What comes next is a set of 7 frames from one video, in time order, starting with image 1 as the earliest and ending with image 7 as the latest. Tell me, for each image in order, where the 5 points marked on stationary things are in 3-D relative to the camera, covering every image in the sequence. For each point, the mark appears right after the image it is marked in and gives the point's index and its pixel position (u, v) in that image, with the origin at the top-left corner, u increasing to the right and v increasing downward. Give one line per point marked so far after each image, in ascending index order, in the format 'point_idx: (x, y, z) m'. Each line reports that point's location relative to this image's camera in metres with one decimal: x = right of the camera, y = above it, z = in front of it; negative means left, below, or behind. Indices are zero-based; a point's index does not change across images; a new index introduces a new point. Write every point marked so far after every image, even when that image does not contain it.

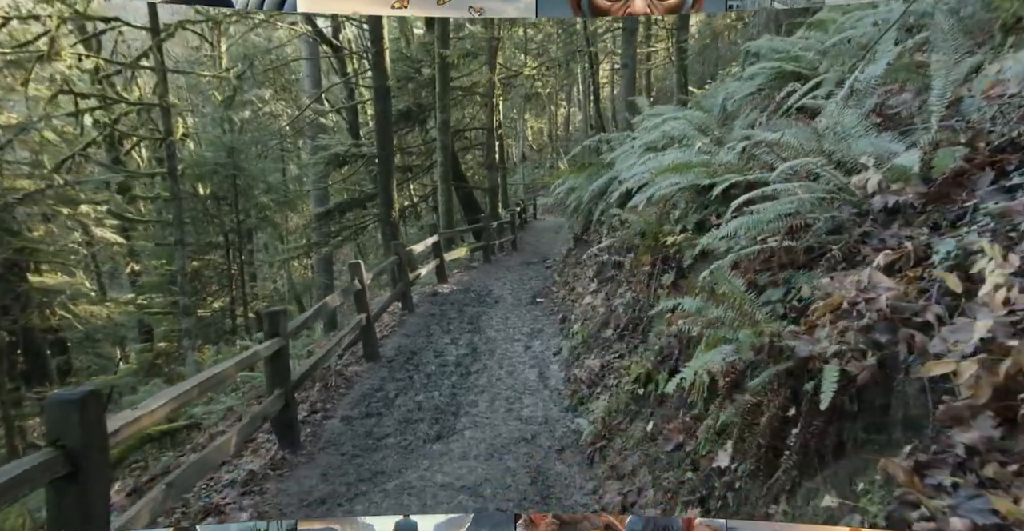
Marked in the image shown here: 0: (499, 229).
0: (-0.1, +0.3, +4.2) m
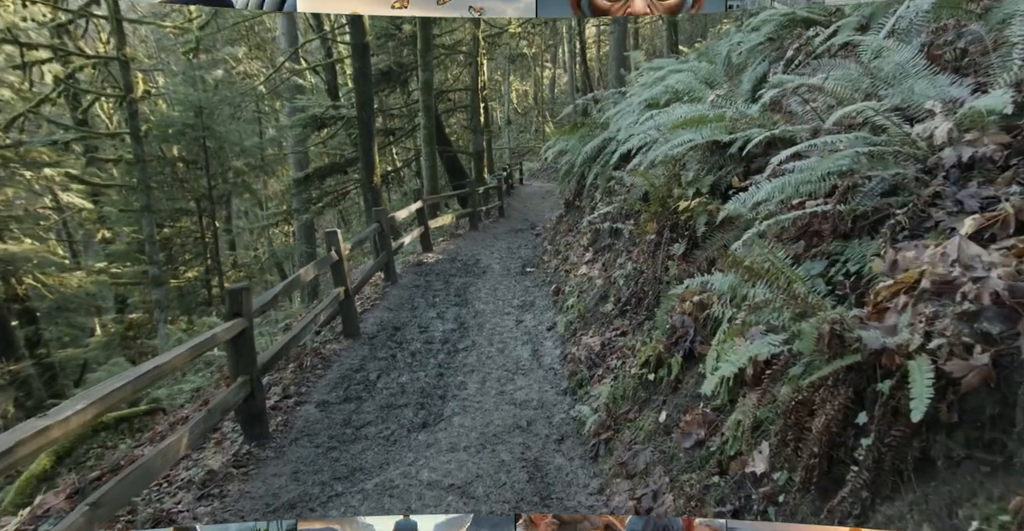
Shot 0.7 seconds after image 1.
0: (-0.2, +0.5, +4.0) m
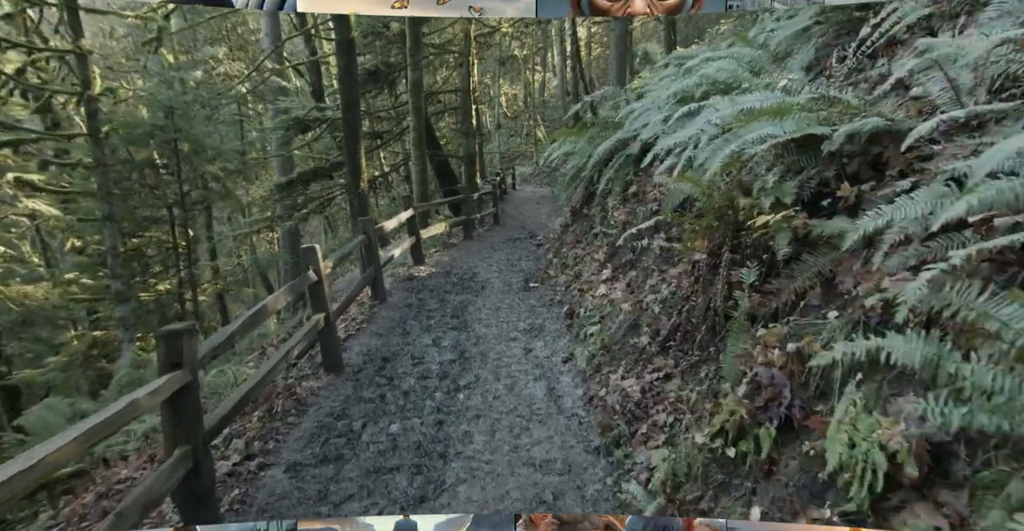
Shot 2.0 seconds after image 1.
0: (-0.2, +0.4, +3.7) m
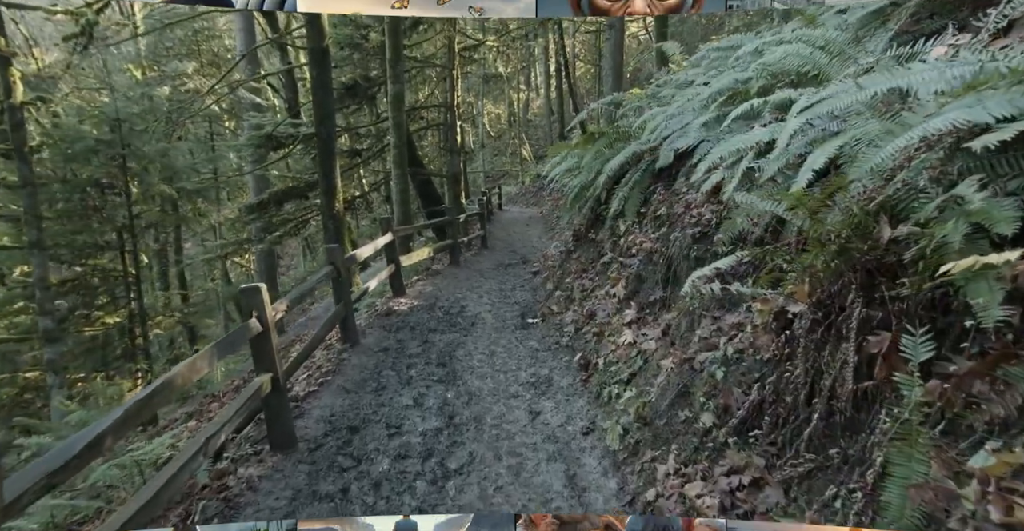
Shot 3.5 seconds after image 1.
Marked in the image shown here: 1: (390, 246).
0: (-0.2, +0.2, +3.3) m
1: (-0.6, +0.1, +3.1) m
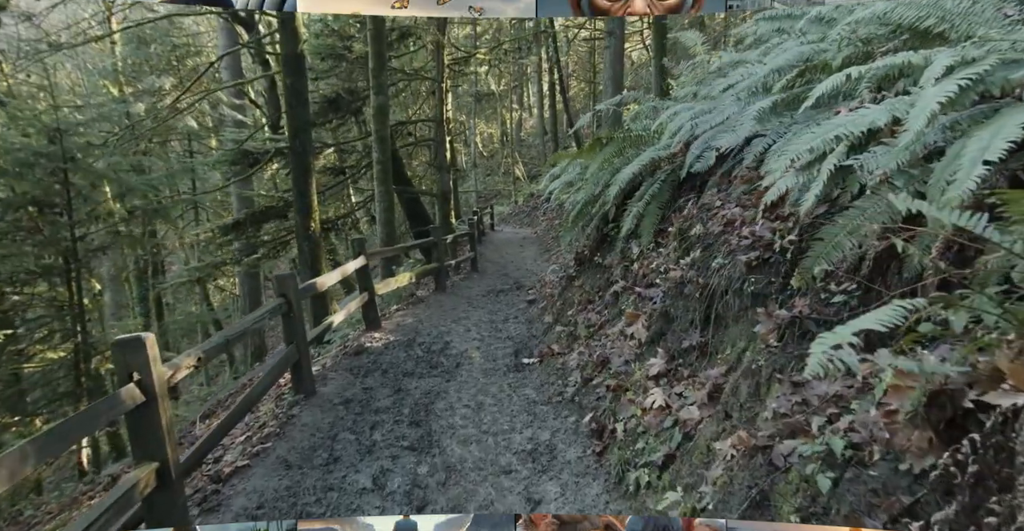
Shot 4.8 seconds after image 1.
0: (-0.3, +0.1, +2.9) m
1: (-0.7, 0.0, +2.7) m
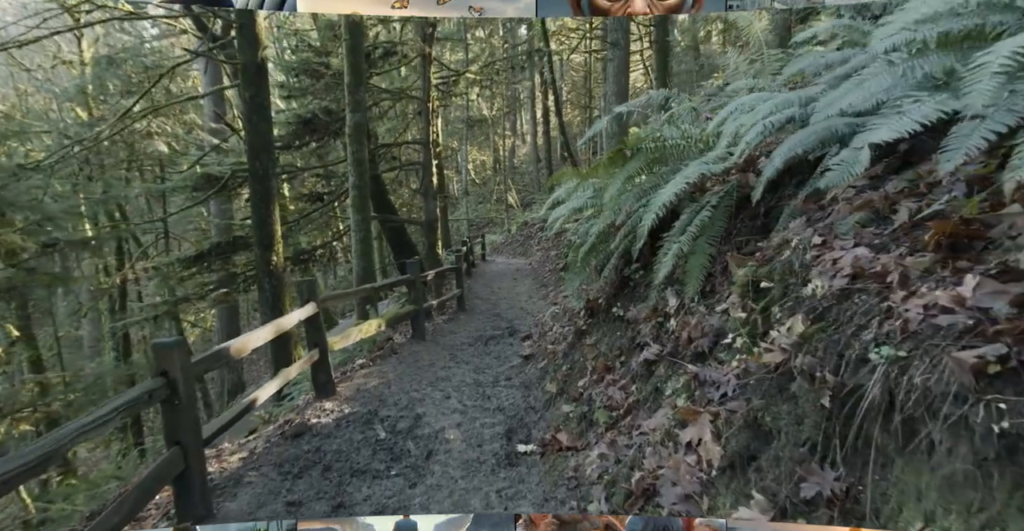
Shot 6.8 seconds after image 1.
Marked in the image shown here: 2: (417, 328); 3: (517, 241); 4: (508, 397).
0: (-0.3, -0.1, +2.4) m
1: (-0.7, -0.2, +2.2) m
2: (-0.4, -0.2, +2.4) m
3: (0.0, +0.1, +2.4) m
4: (0.0, -0.4, +2.3) m
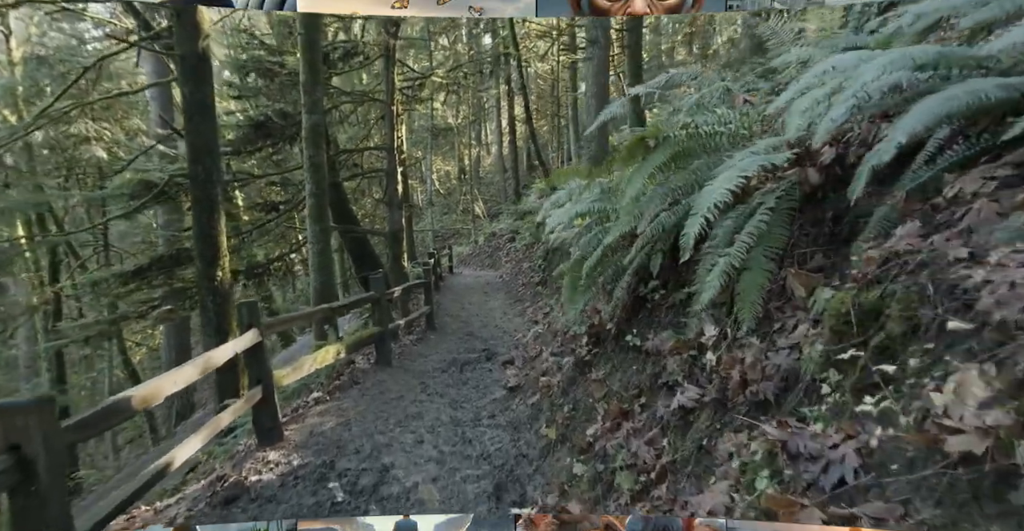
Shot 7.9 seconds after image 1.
0: (-0.4, -0.1, +2.0) m
1: (-0.7, -0.2, +1.8) m
2: (-0.5, -0.3, +2.0) m
3: (0.0, 0.0, +2.1) m
4: (-0.1, -0.5, +2.0) m
